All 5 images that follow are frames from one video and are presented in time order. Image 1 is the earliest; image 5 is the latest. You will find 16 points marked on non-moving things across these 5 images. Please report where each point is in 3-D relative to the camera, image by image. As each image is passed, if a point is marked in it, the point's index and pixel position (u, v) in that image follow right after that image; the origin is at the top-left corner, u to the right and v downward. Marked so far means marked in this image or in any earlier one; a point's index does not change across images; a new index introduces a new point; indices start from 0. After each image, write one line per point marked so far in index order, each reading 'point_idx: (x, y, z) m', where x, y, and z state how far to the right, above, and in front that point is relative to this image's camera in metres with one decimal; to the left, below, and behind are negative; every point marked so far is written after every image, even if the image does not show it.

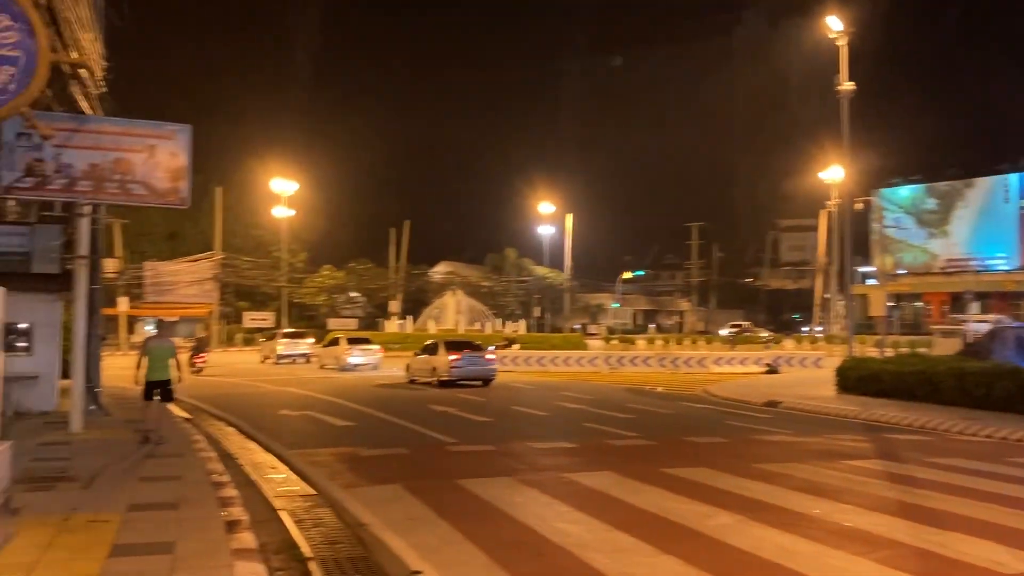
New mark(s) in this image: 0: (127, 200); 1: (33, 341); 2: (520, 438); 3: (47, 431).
0: (-5.9, +1.4, +14.2) m
1: (-9.0, -1.0, +17.2) m
2: (+0.1, -2.4, +14.8) m
3: (-7.1, -2.2, +14.1) m
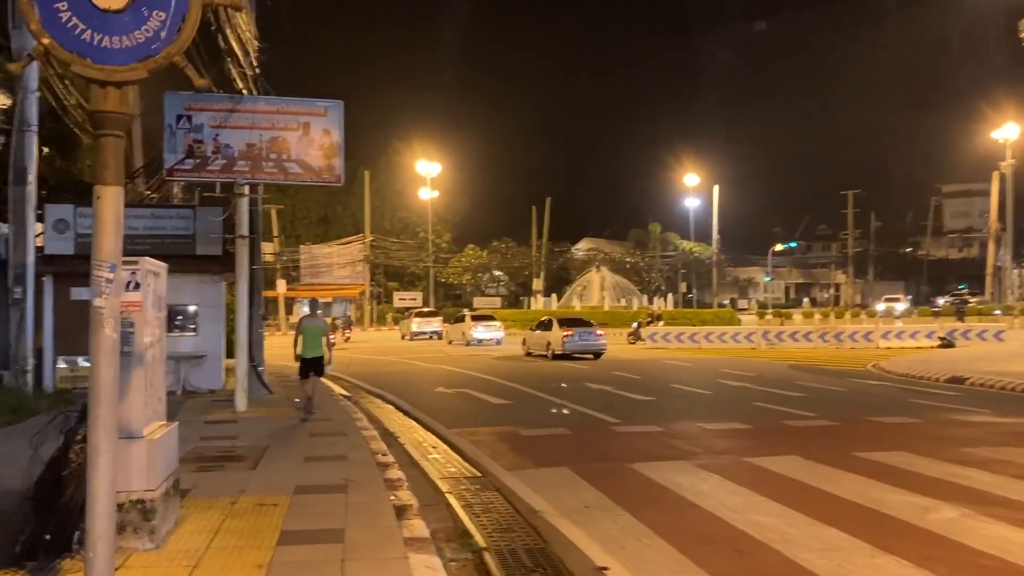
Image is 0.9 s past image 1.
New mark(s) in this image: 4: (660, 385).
0: (-3.5, +1.7, +14.2) m
1: (-6.0, -0.6, +17.7) m
2: (+2.7, -2.0, +14.0) m
3: (-4.6, -1.9, +14.3) m
4: (+3.2, -2.1, +19.7) m
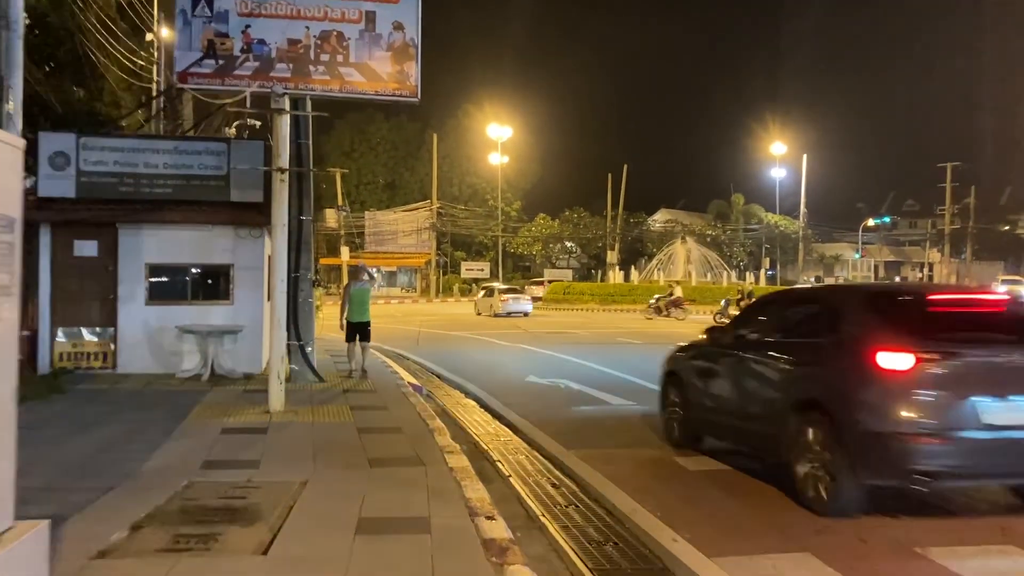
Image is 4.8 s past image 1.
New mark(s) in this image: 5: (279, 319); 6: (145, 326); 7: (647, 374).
0: (-1.9, +2.2, +10.2) m
1: (-4.2, 0.0, +13.9) m
2: (+4.2, -1.6, +9.7) m
3: (-3.1, -1.4, +10.5) m
4: (+5.0, -1.6, +15.4) m
5: (-2.6, -0.3, +10.1) m
6: (-5.4, -0.6, +13.7) m
7: (+2.4, -1.5, +16.3) m
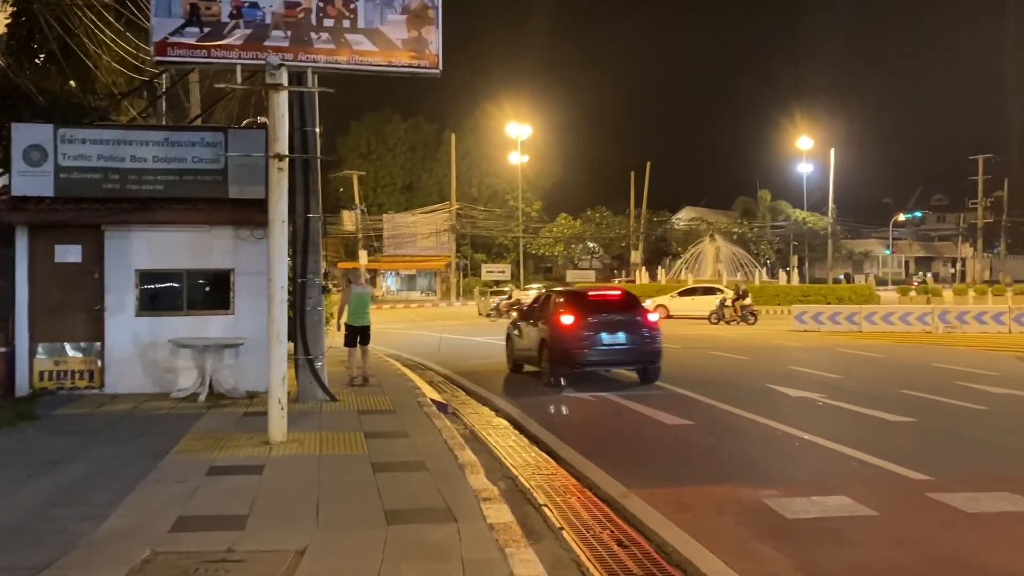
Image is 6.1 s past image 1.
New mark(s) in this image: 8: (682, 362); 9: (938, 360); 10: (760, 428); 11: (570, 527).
0: (-1.6, +2.1, +8.7) m
1: (-3.7, -0.1, +12.4) m
2: (+4.6, -1.6, +8.0) m
3: (-2.7, -1.4, +9.0) m
4: (+5.5, -1.6, +13.7) m
5: (-2.2, -0.4, +8.6) m
6: (-5.0, -0.7, +12.2) m
7: (+2.9, -1.5, +14.7) m
8: (+3.4, -1.5, +18.7) m
9: (+8.8, -1.5, +19.0) m
10: (+2.8, -1.6, +10.6) m
11: (+0.4, -1.6, +6.4) m
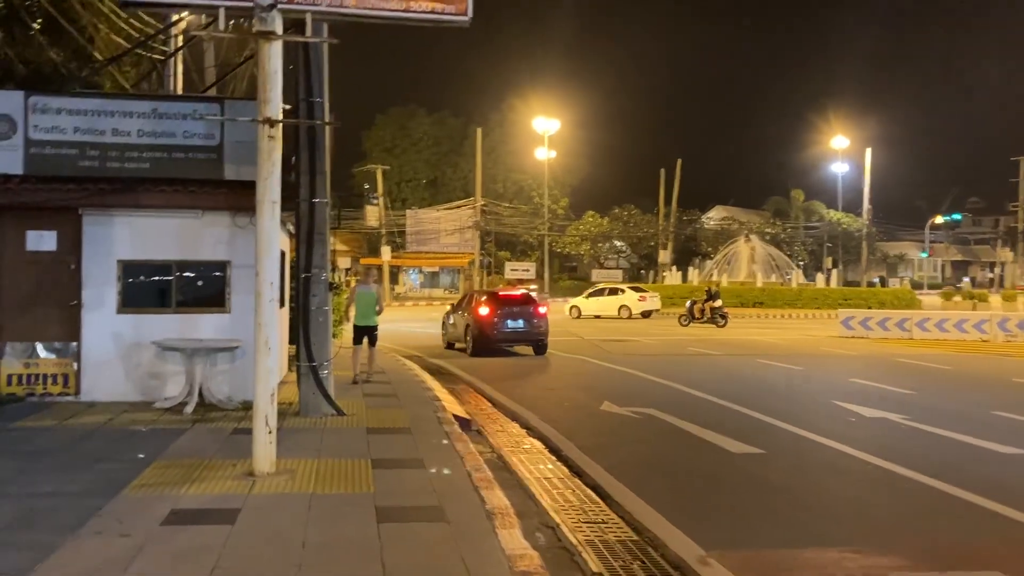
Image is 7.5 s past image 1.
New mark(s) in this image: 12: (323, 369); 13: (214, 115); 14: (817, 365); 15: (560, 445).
0: (-1.2, +2.2, +7.0) m
1: (-3.3, 0.0, +10.8) m
2: (+4.8, -1.7, +6.2) m
3: (-2.3, -1.4, +7.4) m
4: (+6.0, -1.7, +11.9) m
5: (-1.9, -0.4, +7.0) m
6: (-4.6, -0.6, +10.6) m
7: (+3.4, -1.6, +13.0) m
8: (+4.0, -1.6, +17.0) m
9: (+9.3, -1.6, +17.1) m
10: (+3.2, -1.6, +8.9) m
11: (+0.6, -1.7, +4.7) m
12: (-2.0, -0.9, +9.9) m
13: (-3.4, +1.9, +10.5) m
14: (+6.2, -1.5, +18.6) m
15: (+0.5, -1.6, +9.6) m
